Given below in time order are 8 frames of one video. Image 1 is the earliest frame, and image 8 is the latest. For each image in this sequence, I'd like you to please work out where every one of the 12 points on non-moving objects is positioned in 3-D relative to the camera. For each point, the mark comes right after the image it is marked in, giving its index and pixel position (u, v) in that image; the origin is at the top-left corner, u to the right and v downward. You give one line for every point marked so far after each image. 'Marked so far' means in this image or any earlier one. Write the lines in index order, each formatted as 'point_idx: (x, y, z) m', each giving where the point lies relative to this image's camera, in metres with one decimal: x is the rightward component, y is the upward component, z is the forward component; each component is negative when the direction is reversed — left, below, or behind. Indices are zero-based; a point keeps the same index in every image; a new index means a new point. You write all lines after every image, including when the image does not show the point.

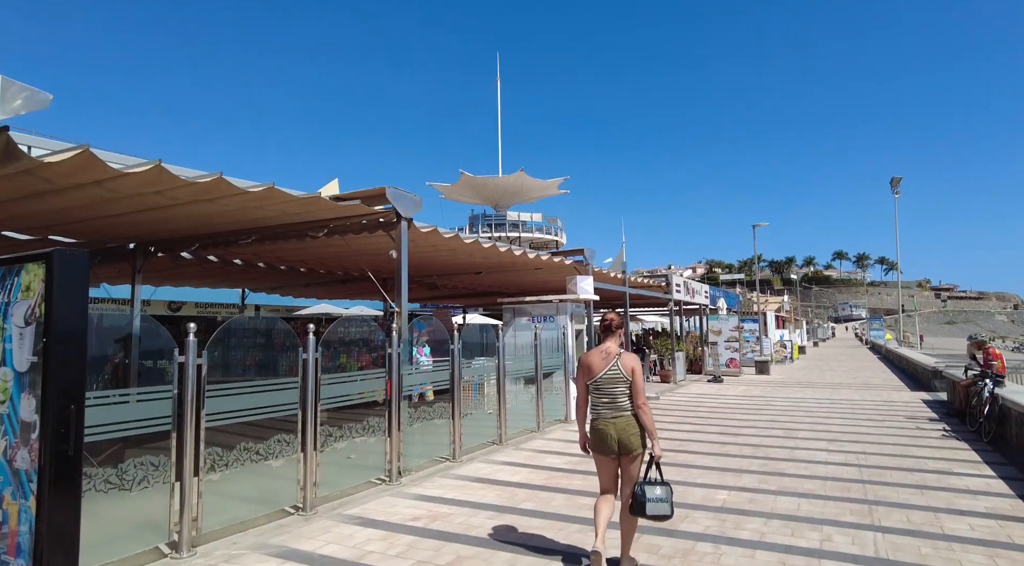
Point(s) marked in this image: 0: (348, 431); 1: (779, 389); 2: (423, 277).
0: (-1.8, -1.6, +6.7) m
1: (+7.5, -3.0, +17.8) m
2: (-2.2, +0.2, +15.6) m
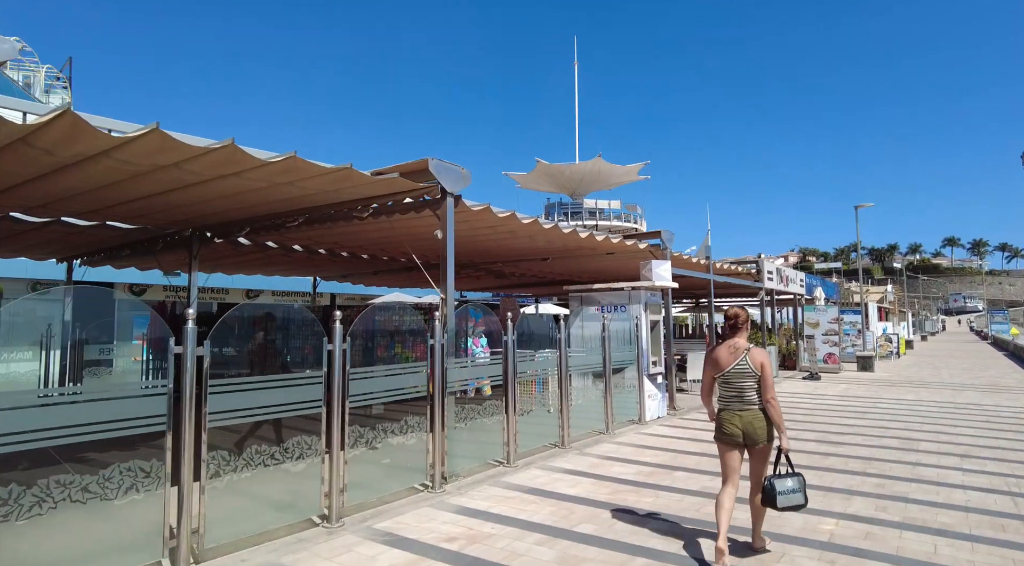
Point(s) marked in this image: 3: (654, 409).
0: (-1.2, -1.4, +6.0) m
1: (+9.4, -2.7, +15.8) m
2: (-0.5, +0.5, +14.9) m
3: (+2.4, -2.1, +10.6) m
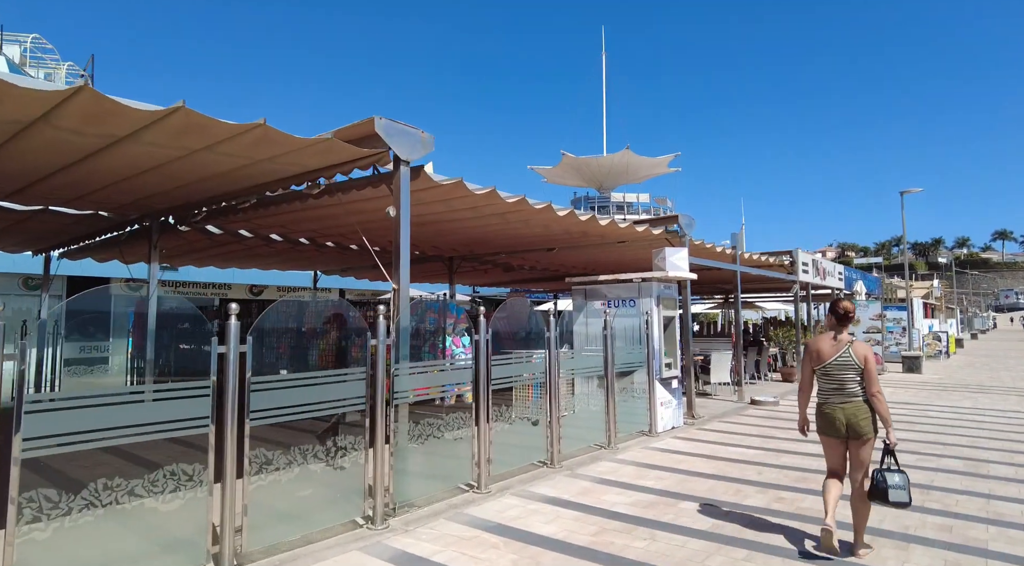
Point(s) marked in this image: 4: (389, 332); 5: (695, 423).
0: (-1.6, -1.3, +4.8) m
1: (+9.6, -2.5, +14.1) m
2: (-0.4, +0.6, +13.7) m
3: (+2.3, -2.0, +9.3) m
4: (-1.0, -0.4, +5.3) m
5: (+2.8, -2.2, +9.8) m
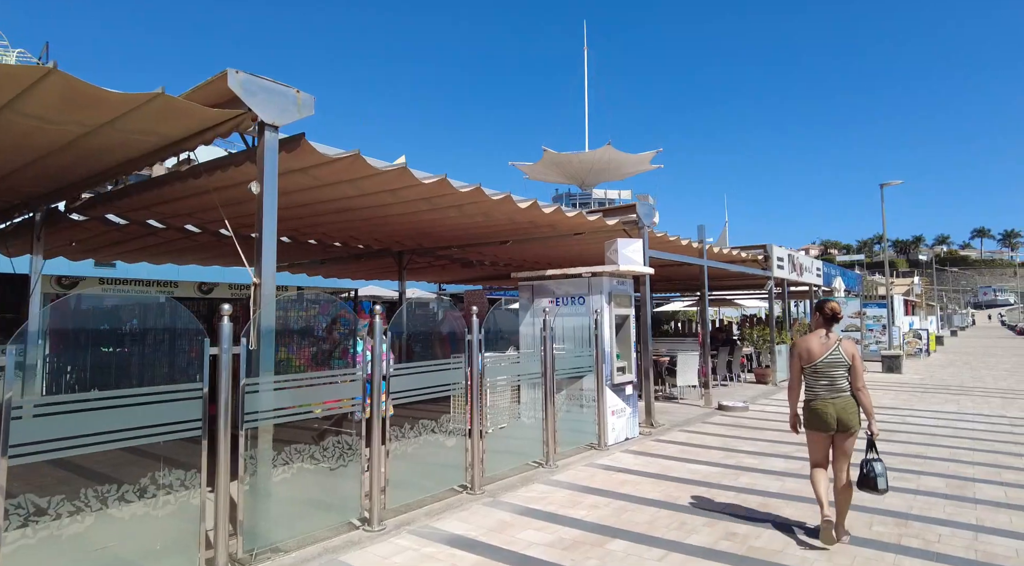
0: (-2.3, -1.3, +3.8) m
1: (+8.6, -2.4, +13.3) m
2: (-1.4, +0.7, +12.6) m
3: (+1.4, -1.9, +8.3) m
4: (-1.8, -0.3, +4.2) m
5: (+2.0, -2.1, +8.9) m
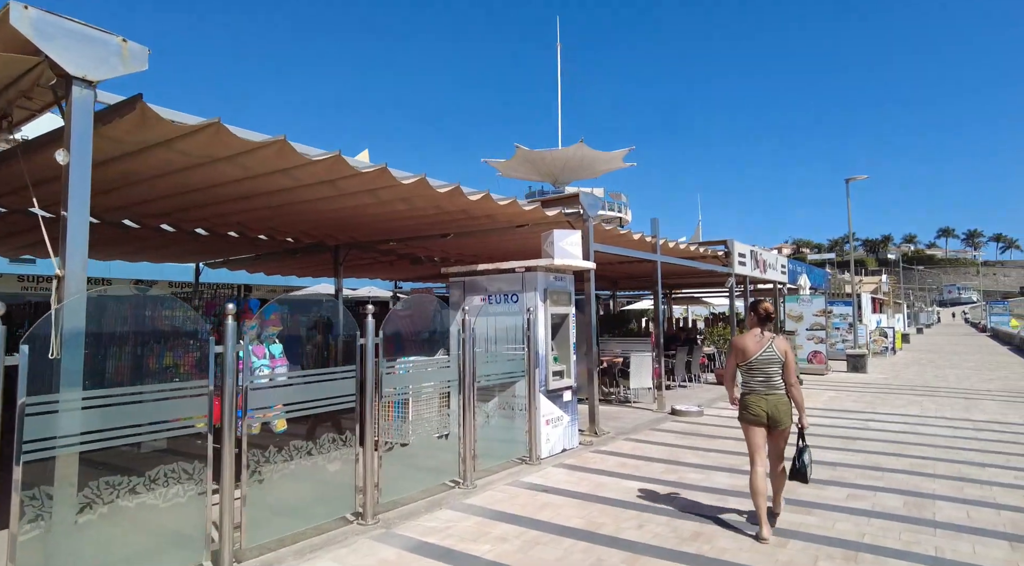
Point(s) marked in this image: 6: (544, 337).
0: (-3.0, -1.2, +2.9) m
1: (+7.5, -2.4, +12.8) m
2: (-2.4, +0.7, +11.7) m
3: (+0.5, -1.9, +7.5) m
4: (-2.5, -0.3, +3.4) m
5: (+1.1, -2.1, +8.1) m
6: (+0.4, -0.6, +7.6) m
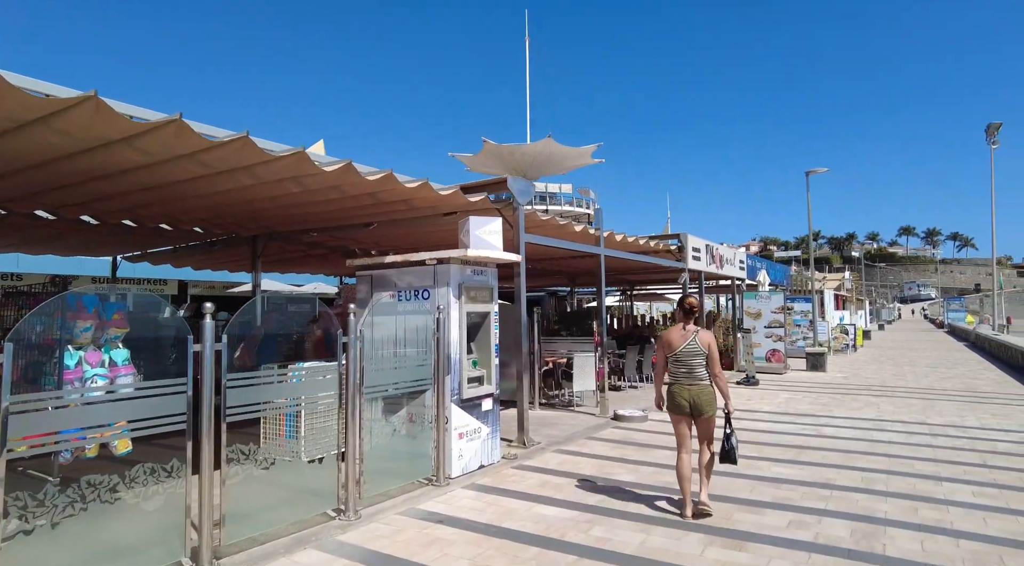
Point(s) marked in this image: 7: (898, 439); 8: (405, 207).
0: (-3.8, -1.2, +1.8) m
1: (+6.3, -2.3, +12.2) m
2: (-3.6, +0.8, +10.7) m
3: (-0.5, -1.8, +6.7) m
4: (-3.3, -0.3, +2.3) m
5: (+0.1, -2.0, +7.2) m
6: (-0.6, -0.6, +6.7) m
7: (+5.2, -2.1, +8.4) m
8: (-1.4, +1.0, +8.0) m
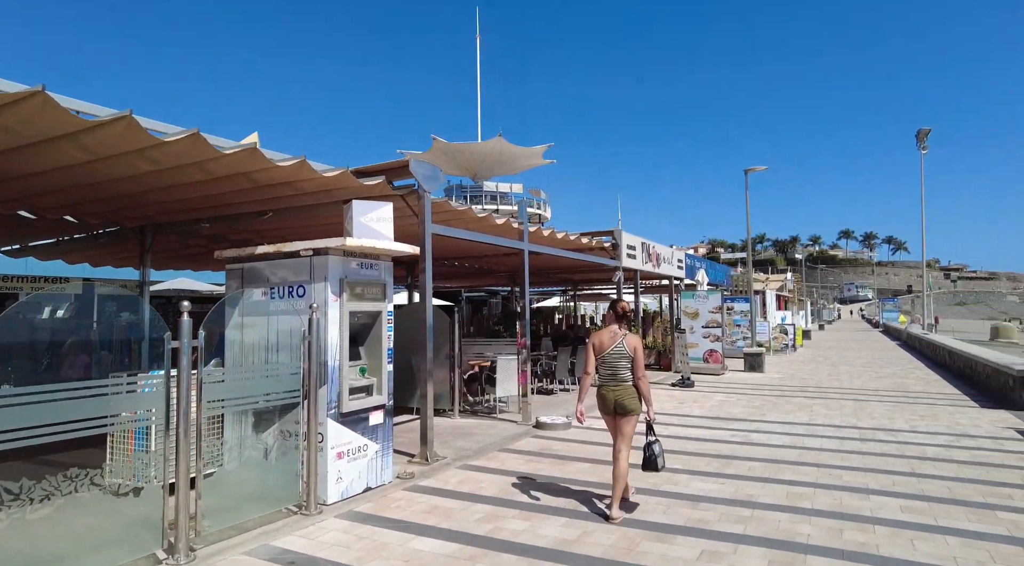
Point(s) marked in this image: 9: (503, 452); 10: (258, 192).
0: (-4.4, -1.1, +0.7) m
1: (+4.9, -2.2, +11.8) m
2: (-4.9, +0.9, +9.6) m
3: (-1.5, -1.8, +5.8) m
4: (-4.0, -0.2, +1.3) m
5: (-1.0, -2.0, +6.4) m
6: (-1.6, -0.5, +5.8) m
7: (+4.0, -2.1, +8.0) m
8: (-2.5, +1.0, +7.1) m
9: (-0.1, -2.0, +7.6) m
10: (-2.9, +1.0, +7.2) m
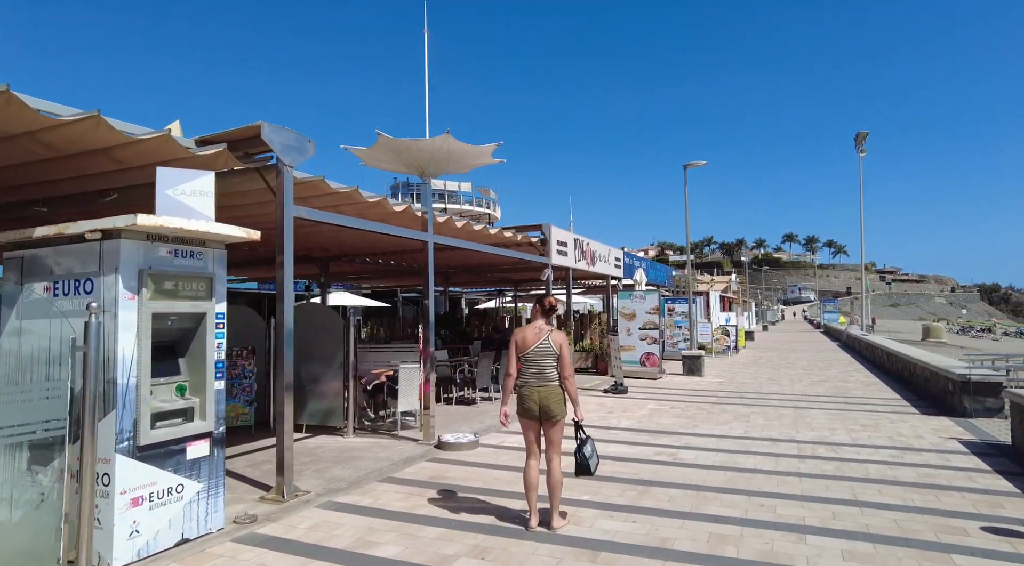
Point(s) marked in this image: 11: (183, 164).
0: (-5.1, -1.1, -0.8) m
1: (+3.4, -2.2, +10.9) m
2: (-6.1, +0.9, +8.0) m
3: (-2.5, -1.7, +4.5) m
4: (-4.7, -0.1, -0.2) m
5: (-2.1, -1.9, +5.1) m
6: (-2.6, -0.5, +4.5) m
7: (+2.8, -2.0, +7.0) m
8: (-3.6, +1.1, +5.7) m
9: (-1.3, -2.0, +6.4) m
10: (-4.0, +1.1, +5.7) m
11: (-3.0, +1.1, +5.8) m
